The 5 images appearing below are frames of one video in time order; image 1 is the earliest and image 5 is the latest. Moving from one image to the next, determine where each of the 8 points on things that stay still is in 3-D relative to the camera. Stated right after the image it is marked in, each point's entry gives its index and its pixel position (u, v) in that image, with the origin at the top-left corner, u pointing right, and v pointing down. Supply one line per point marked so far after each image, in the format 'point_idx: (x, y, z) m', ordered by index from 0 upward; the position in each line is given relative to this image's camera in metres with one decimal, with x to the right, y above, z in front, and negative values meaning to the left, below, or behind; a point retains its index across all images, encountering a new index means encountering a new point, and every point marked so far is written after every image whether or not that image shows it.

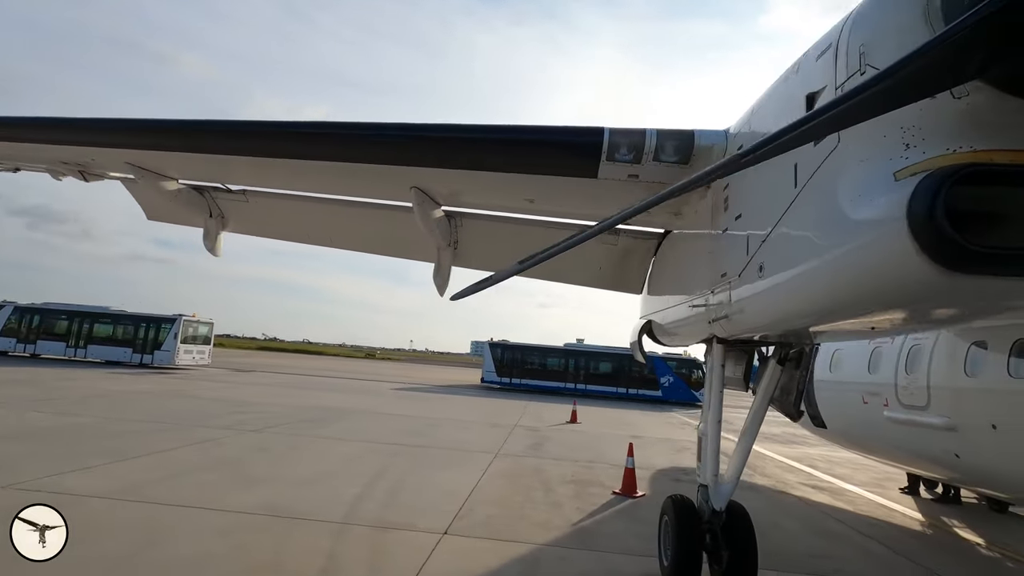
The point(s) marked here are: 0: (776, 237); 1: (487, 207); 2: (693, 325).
0: (+1.2, +0.2, +2.3) m
1: (-0.2, +0.7, +4.5) m
2: (+1.2, -0.2, +3.6) m
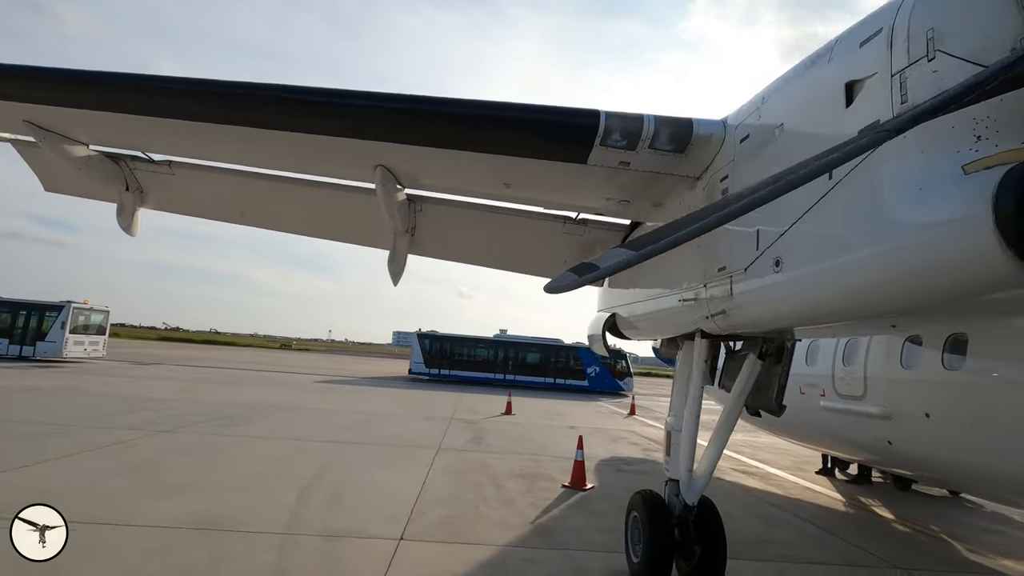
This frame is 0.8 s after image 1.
0: (+1.3, +0.2, +2.2) m
1: (-0.4, +0.8, +4.3) m
2: (+1.0, -0.2, +3.6) m
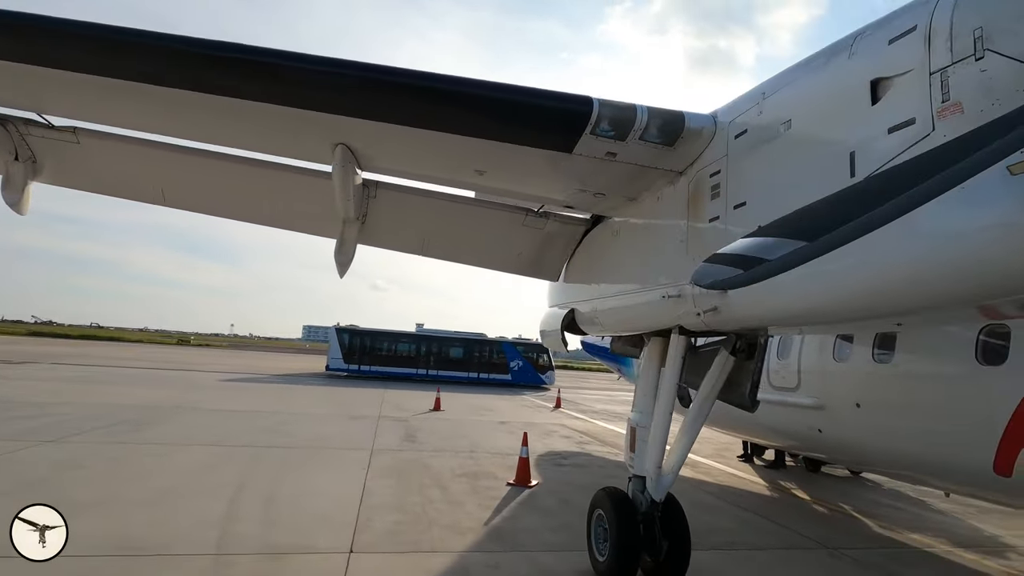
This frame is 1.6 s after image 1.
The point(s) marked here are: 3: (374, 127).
0: (+1.3, +0.3, +2.2) m
1: (-0.7, +0.9, +4.0) m
2: (+0.9, -0.2, +3.5) m
3: (-0.8, +1.0, +3.3) m
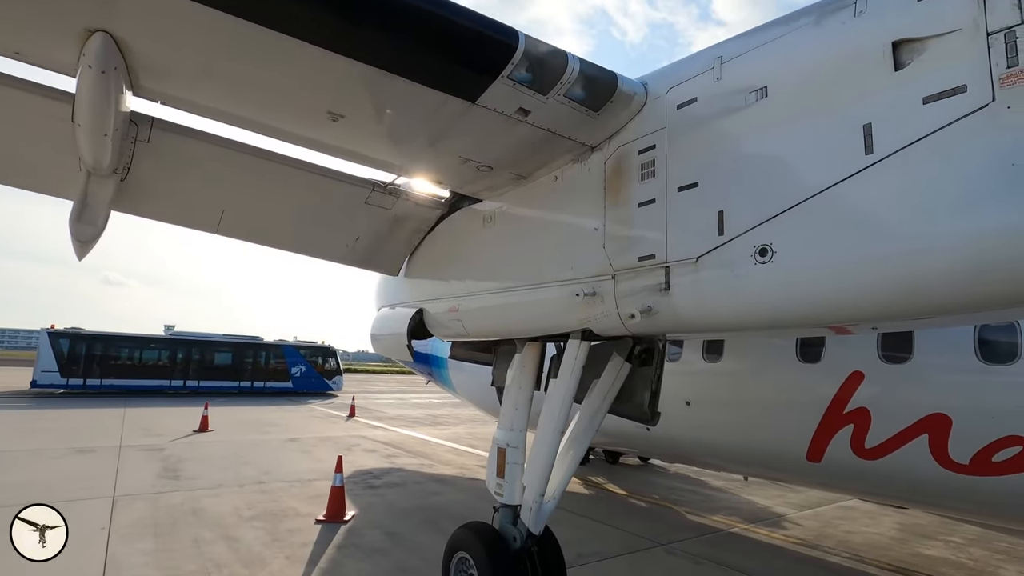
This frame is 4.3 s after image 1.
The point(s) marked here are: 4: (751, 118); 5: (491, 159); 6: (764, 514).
0: (+1.0, +0.3, +1.9) m
1: (-1.5, +0.9, +2.8) m
2: (+0.1, -0.2, +3.0) m
3: (-1.3, +1.1, +2.1) m
4: (+0.9, +0.7, +2.1) m
5: (-0.1, +0.7, +2.9) m
6: (+3.0, -2.7, +6.3) m
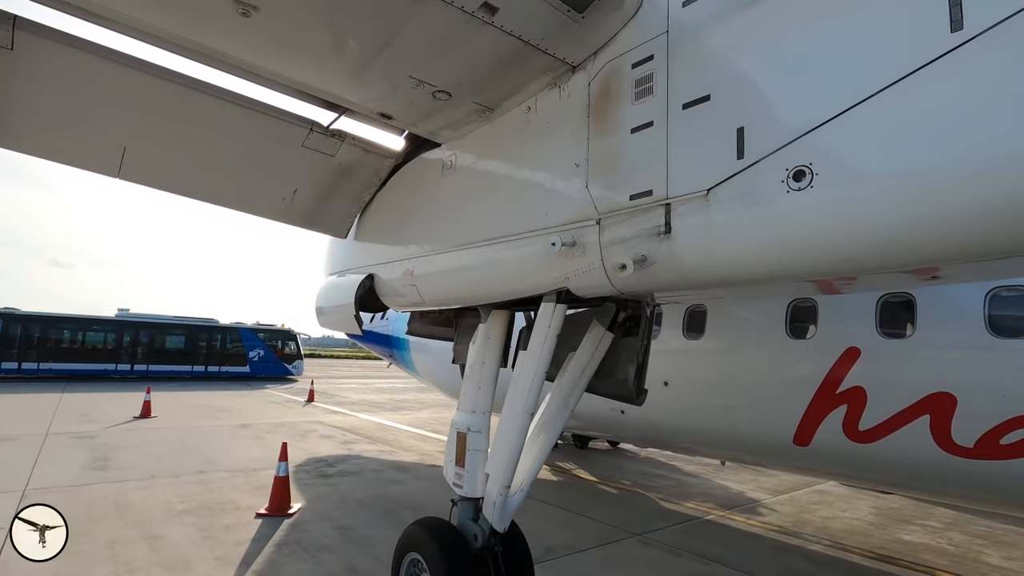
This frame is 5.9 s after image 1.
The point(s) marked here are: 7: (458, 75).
0: (+0.9, +0.4, +1.5) m
1: (-1.6, +1.1, +2.2) m
2: (-0.1, +0.1, +2.5) m
3: (-1.4, +1.3, +1.5) m
4: (+0.8, +0.8, +1.7) m
5: (-0.3, +0.9, +2.4) m
6: (+2.6, -2.4, +6.1) m
7: (-0.2, +0.9, +2.3) m
